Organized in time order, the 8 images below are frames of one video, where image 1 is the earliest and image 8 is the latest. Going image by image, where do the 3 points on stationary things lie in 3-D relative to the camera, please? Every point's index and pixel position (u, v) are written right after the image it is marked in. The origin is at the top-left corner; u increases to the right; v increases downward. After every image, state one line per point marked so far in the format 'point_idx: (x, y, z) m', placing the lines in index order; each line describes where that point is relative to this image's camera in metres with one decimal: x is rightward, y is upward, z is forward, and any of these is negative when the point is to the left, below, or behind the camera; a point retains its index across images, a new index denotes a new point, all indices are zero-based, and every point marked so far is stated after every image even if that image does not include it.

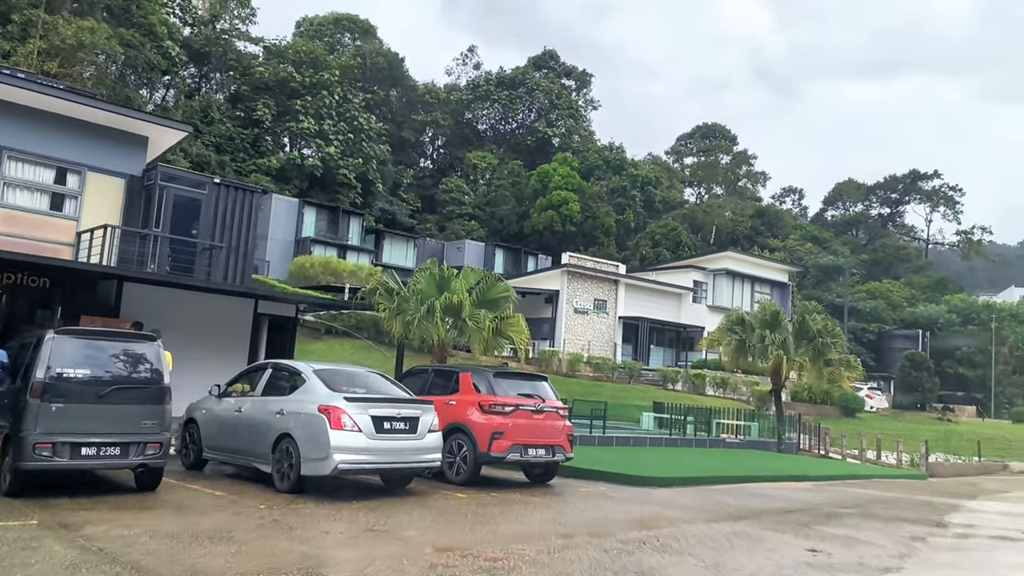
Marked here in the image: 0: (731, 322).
0: (+5.3, -0.8, +18.8) m
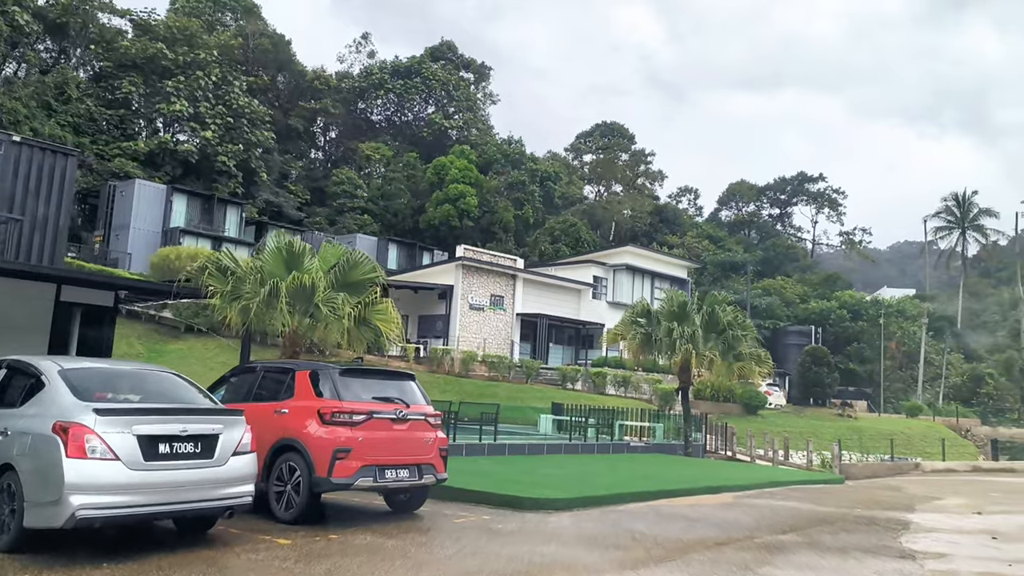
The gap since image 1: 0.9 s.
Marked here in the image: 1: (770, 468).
0: (+2.7, -0.6, +17.2) m
1: (+5.0, -3.6, +15.4) m
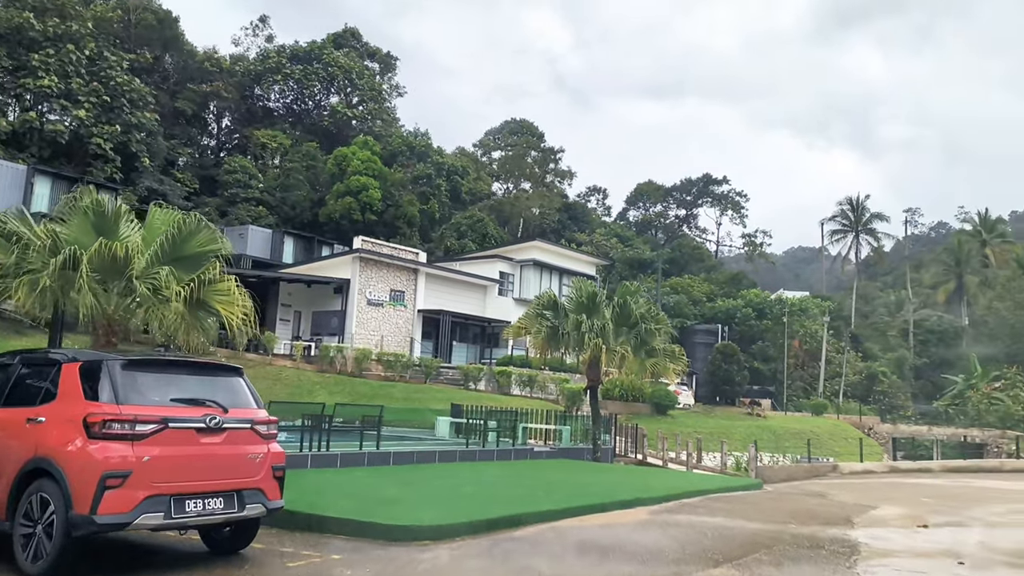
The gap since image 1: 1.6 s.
0: (+0.6, -0.4, +15.8) m
1: (+3.0, -3.4, +14.2) m
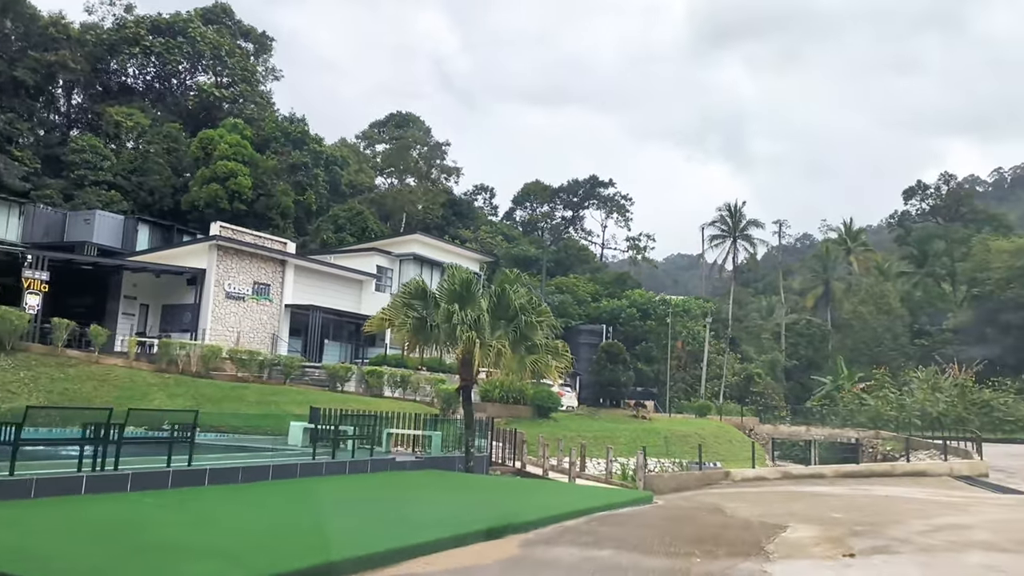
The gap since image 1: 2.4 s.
0: (-1.8, -0.1, +13.8) m
1: (+0.8, -3.2, +12.6) m
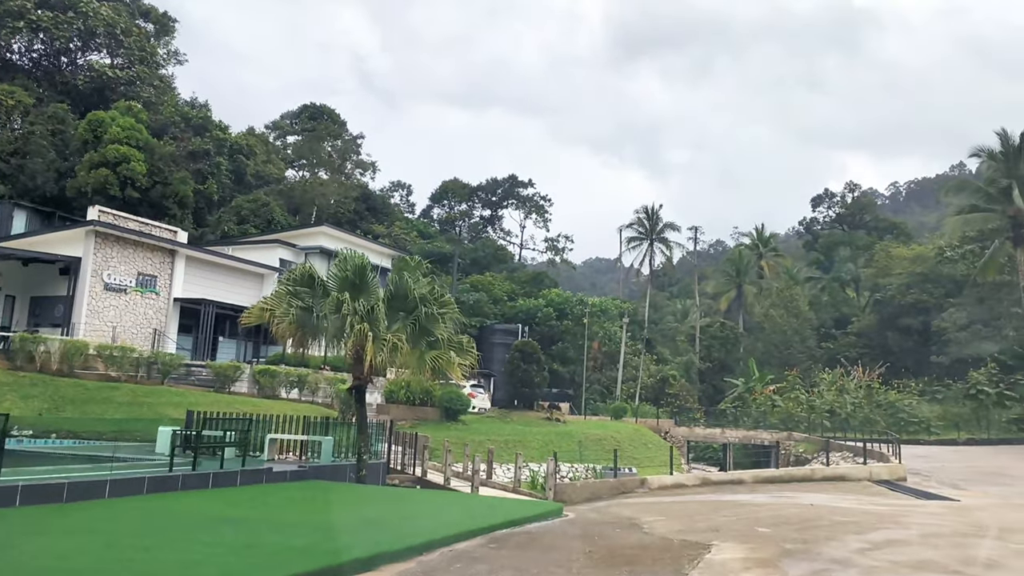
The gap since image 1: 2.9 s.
0: (-3.3, +0.1, +12.2) m
1: (-0.7, -3.0, +11.2) m
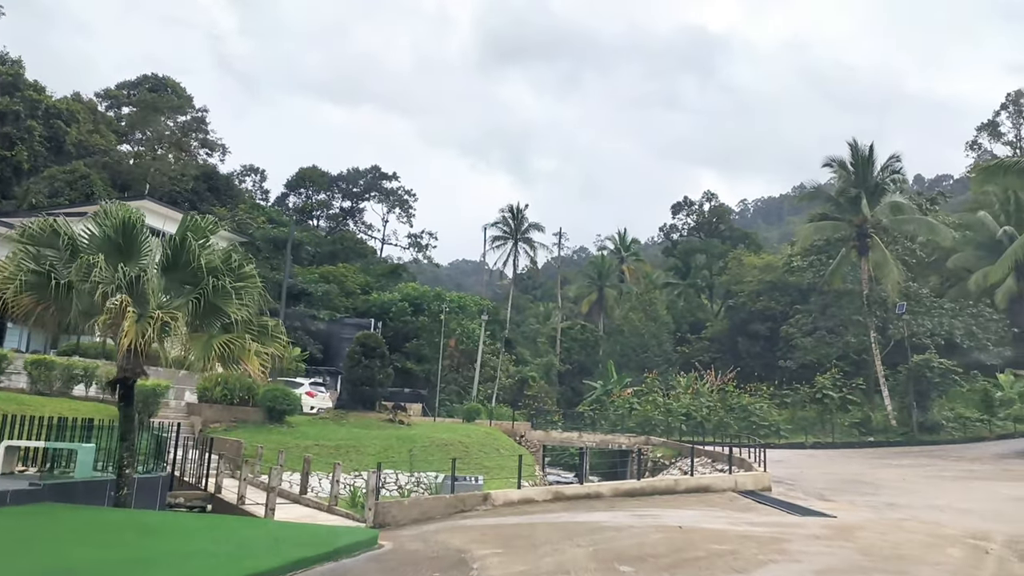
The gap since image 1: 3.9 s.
0: (-5.5, +0.6, +9.2) m
1: (-2.9, -2.6, +8.7) m
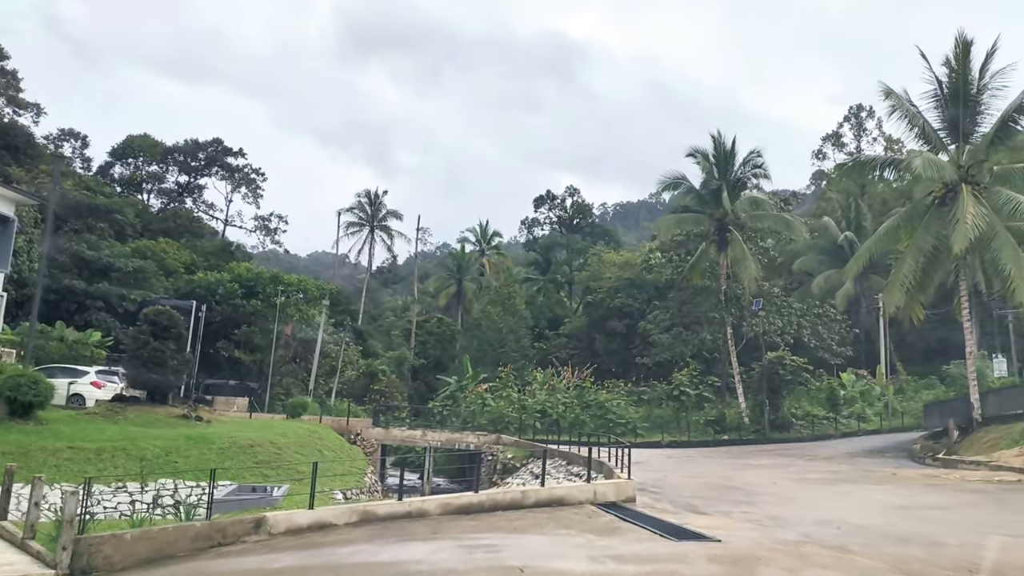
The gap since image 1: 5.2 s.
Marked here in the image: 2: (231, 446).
0: (-7.2, +1.3, +5.2) m
1: (-4.6, -2.0, +5.1) m
2: (-5.3, -3.1, +15.5) m
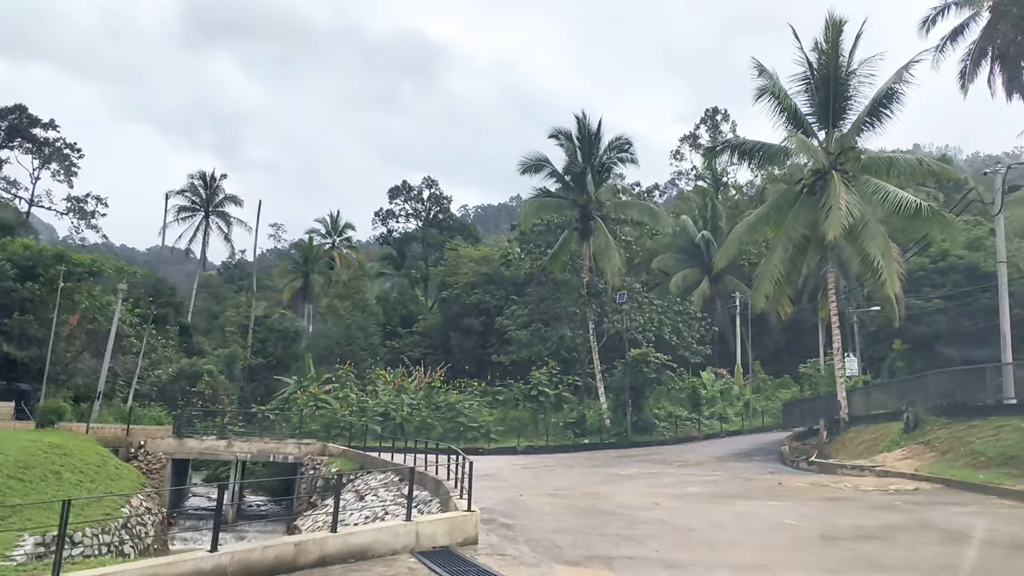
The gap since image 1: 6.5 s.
0: (-8.0, +2.0, +0.1) m
1: (-5.5, -1.3, +0.5) m
2: (-8.1, -2.5, +10.6) m
